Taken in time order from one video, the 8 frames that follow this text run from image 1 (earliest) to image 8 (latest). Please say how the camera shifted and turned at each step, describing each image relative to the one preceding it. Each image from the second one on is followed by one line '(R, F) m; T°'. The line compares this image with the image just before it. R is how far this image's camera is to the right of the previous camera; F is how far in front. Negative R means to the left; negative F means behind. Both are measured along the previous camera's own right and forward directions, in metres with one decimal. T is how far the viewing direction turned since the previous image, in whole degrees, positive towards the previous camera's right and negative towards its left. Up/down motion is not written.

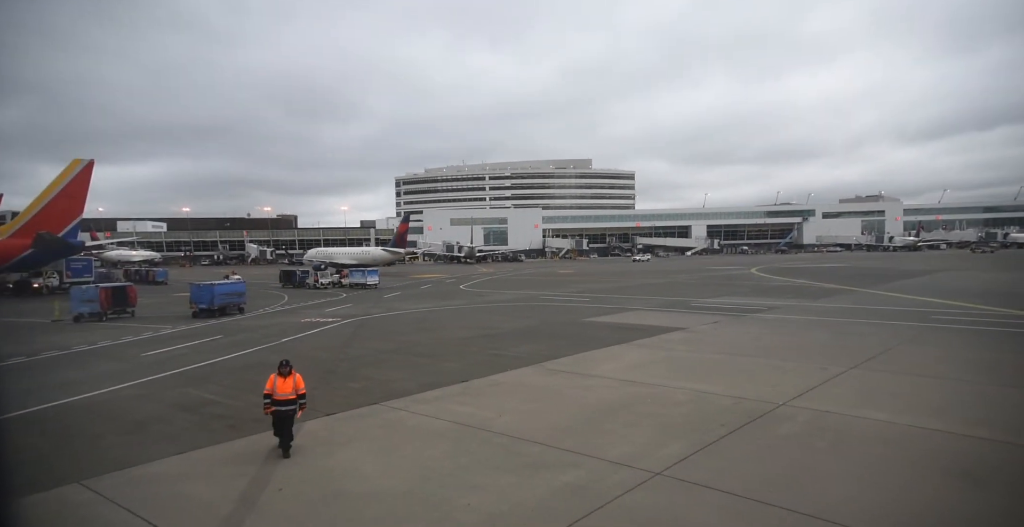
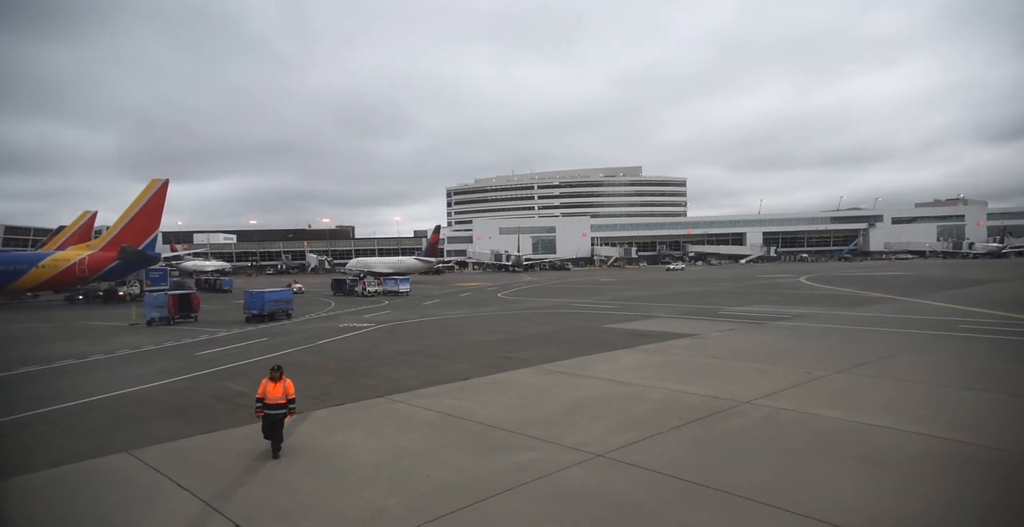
(+1.5, -1.5) m; -5°
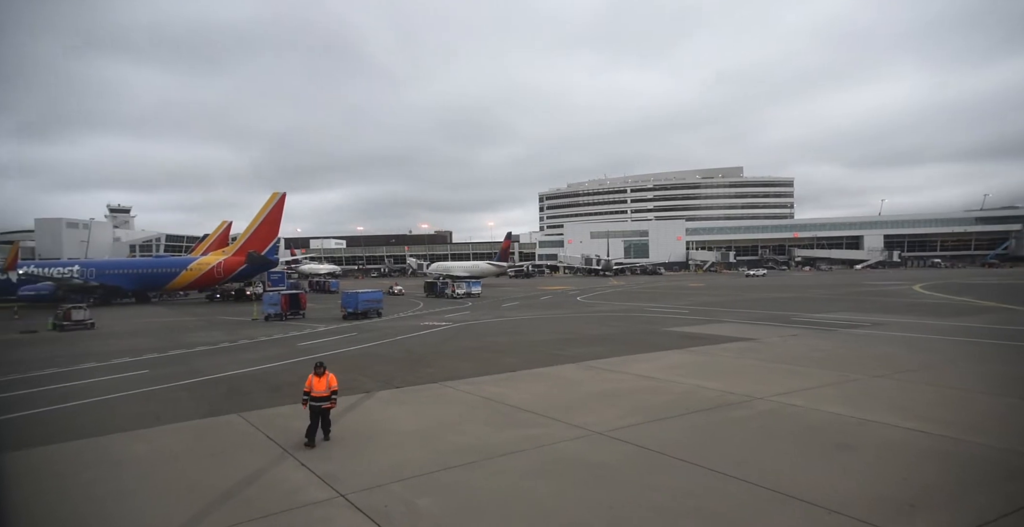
(+1.6, -2.0) m; -9°
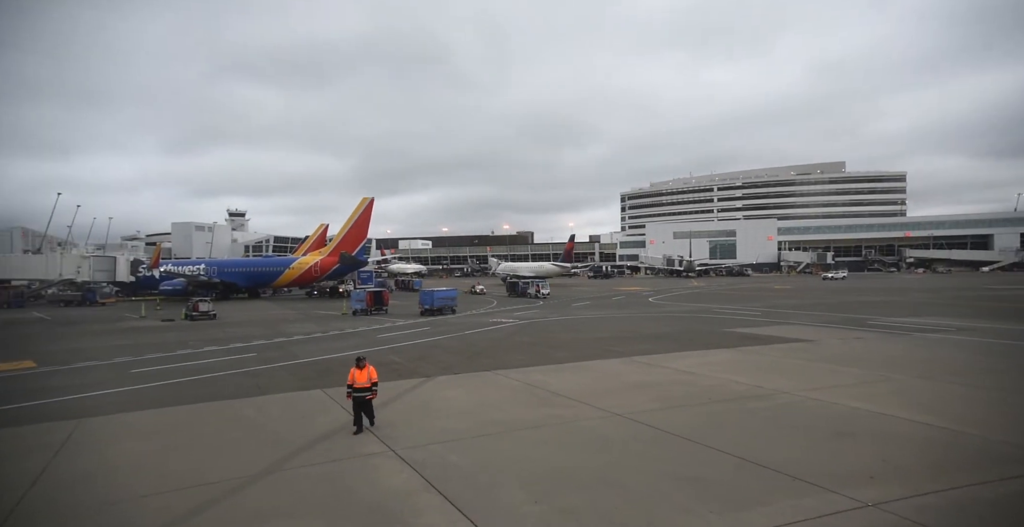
(+1.2, -1.8) m; -8°
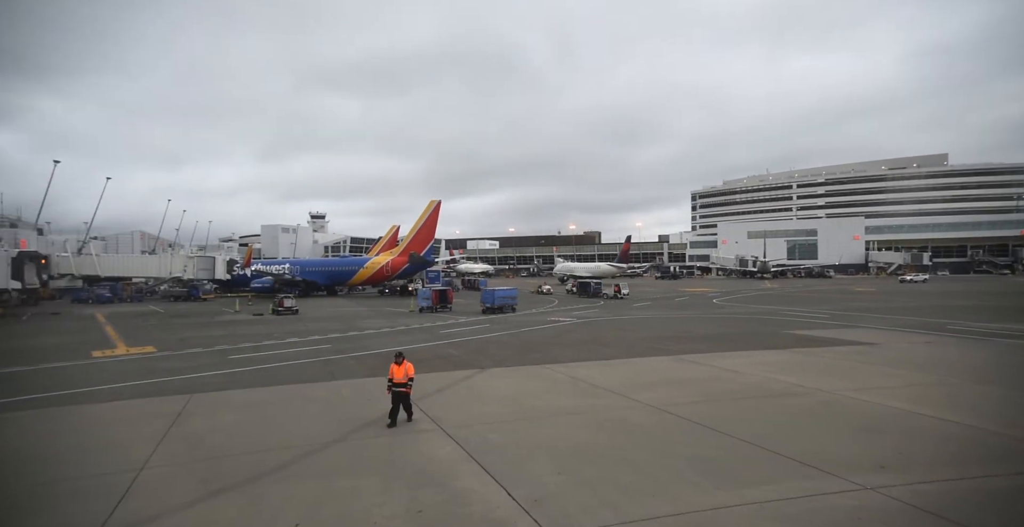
(+0.7, -1.2) m; -7°
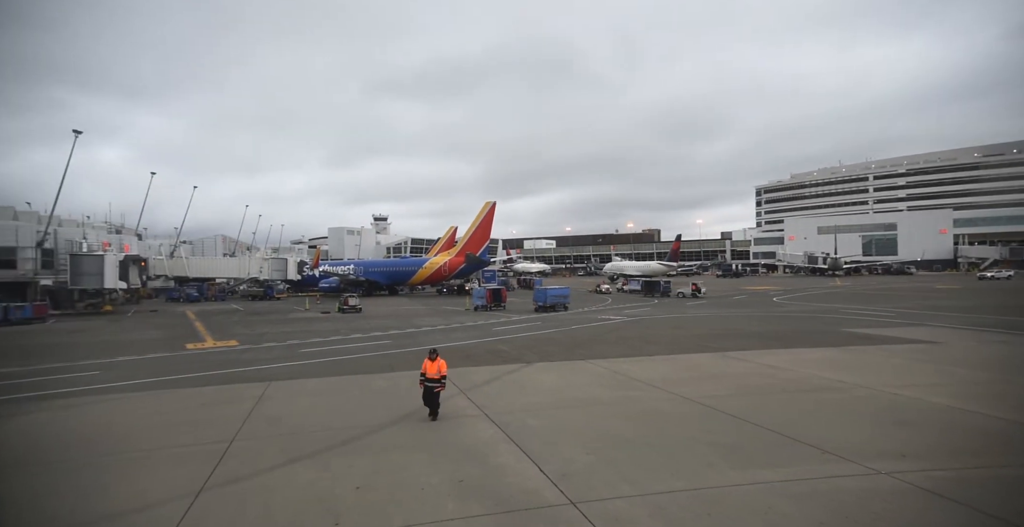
(+0.4, -1.0) m; -6°
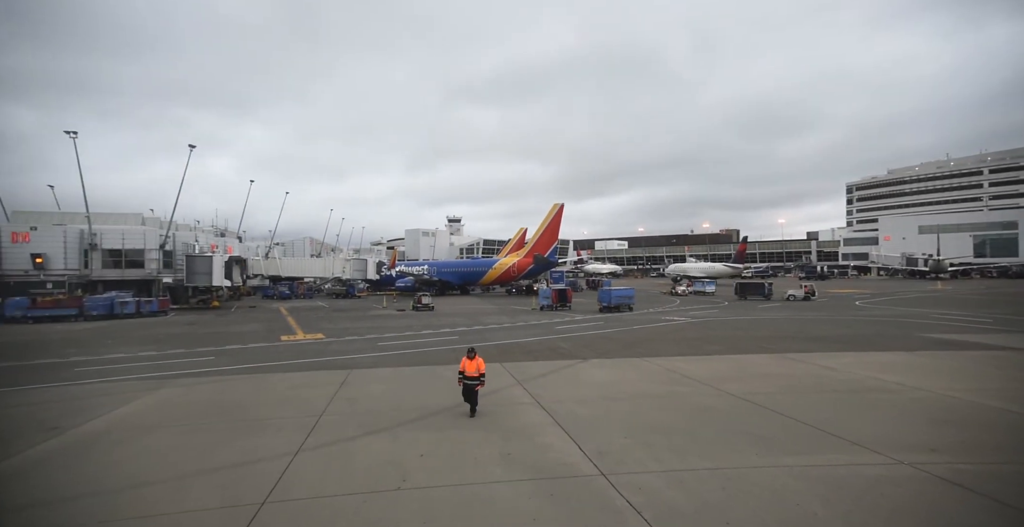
(+0.5, -1.2) m; -7°
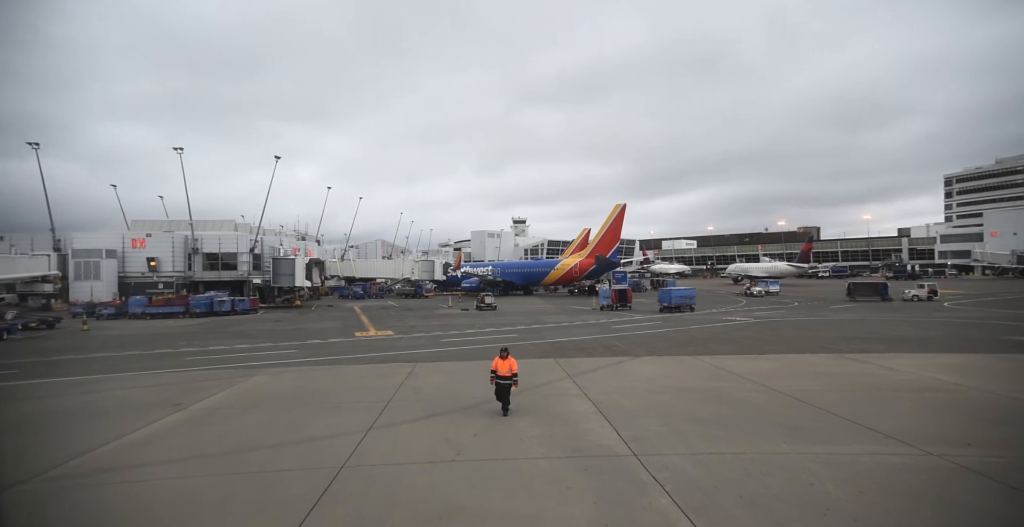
(+0.5, -1.0) m; -7°
